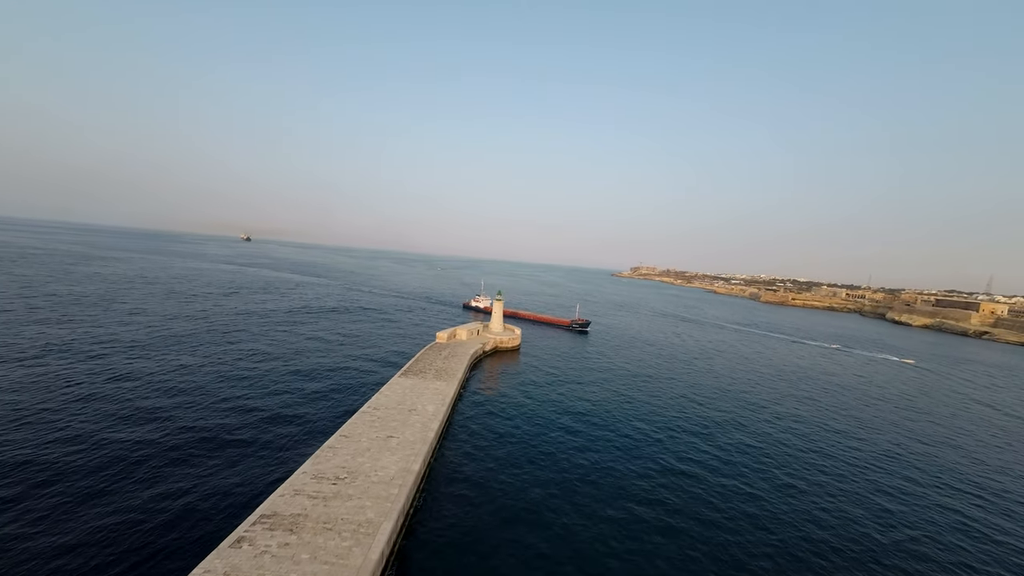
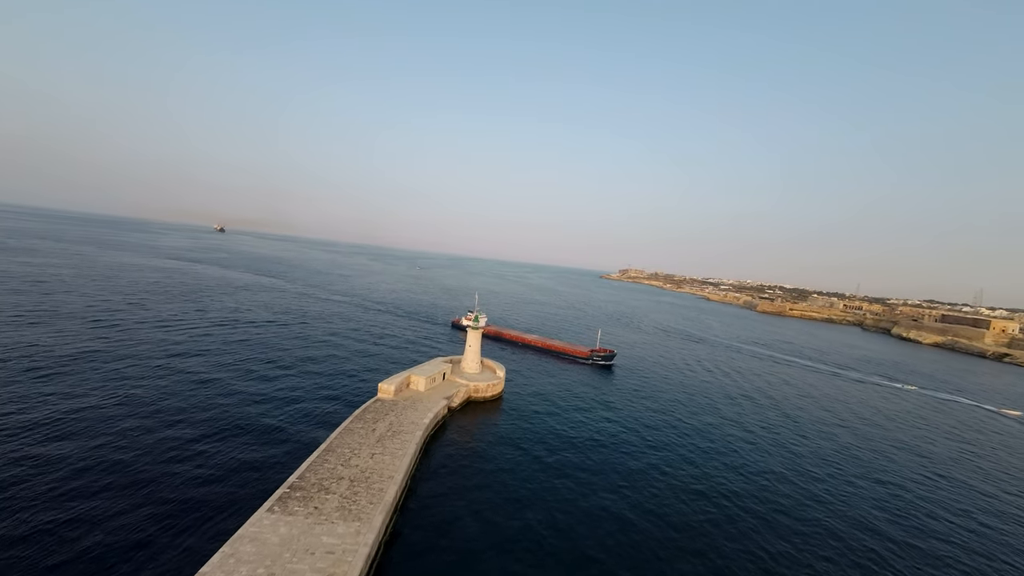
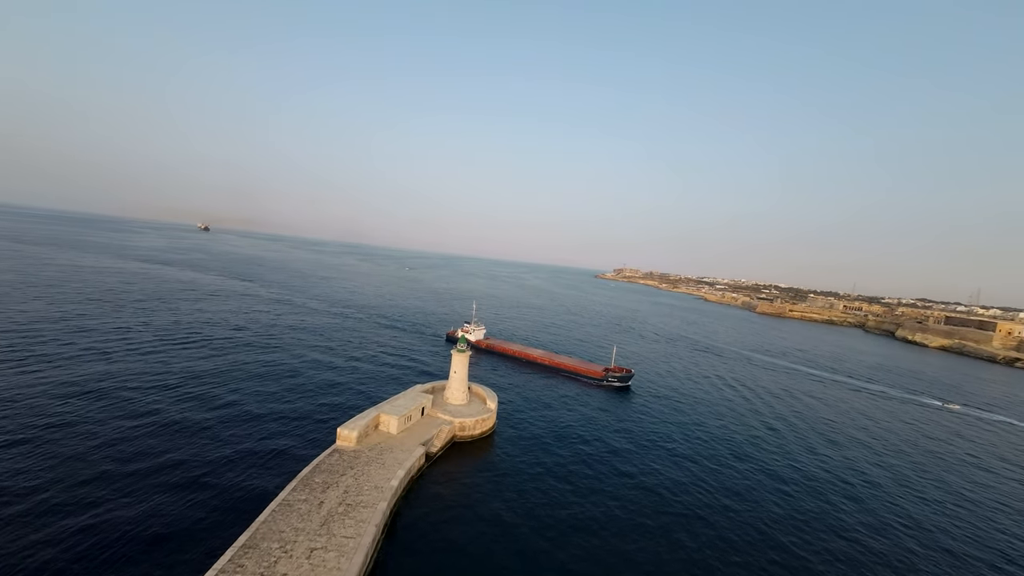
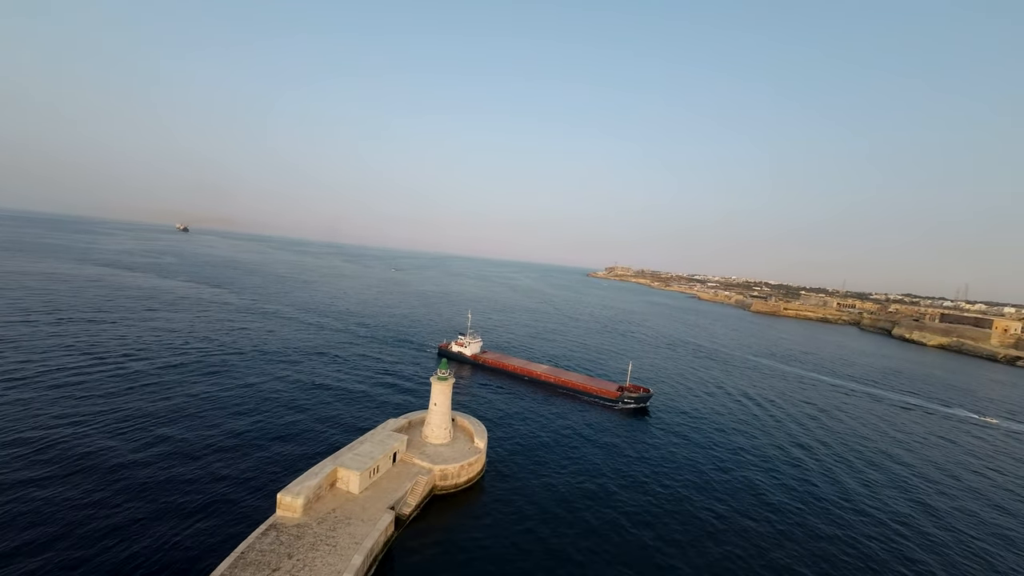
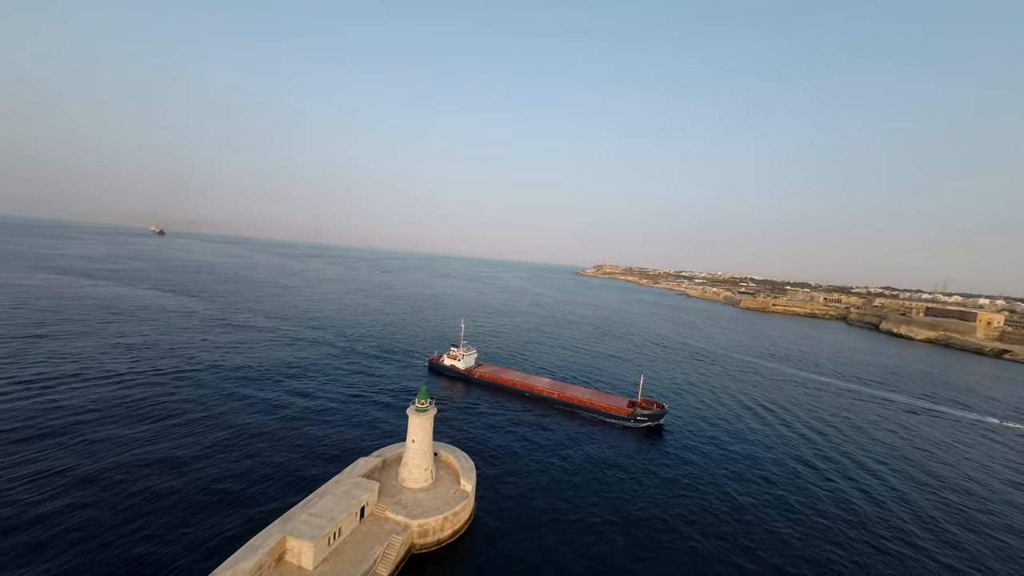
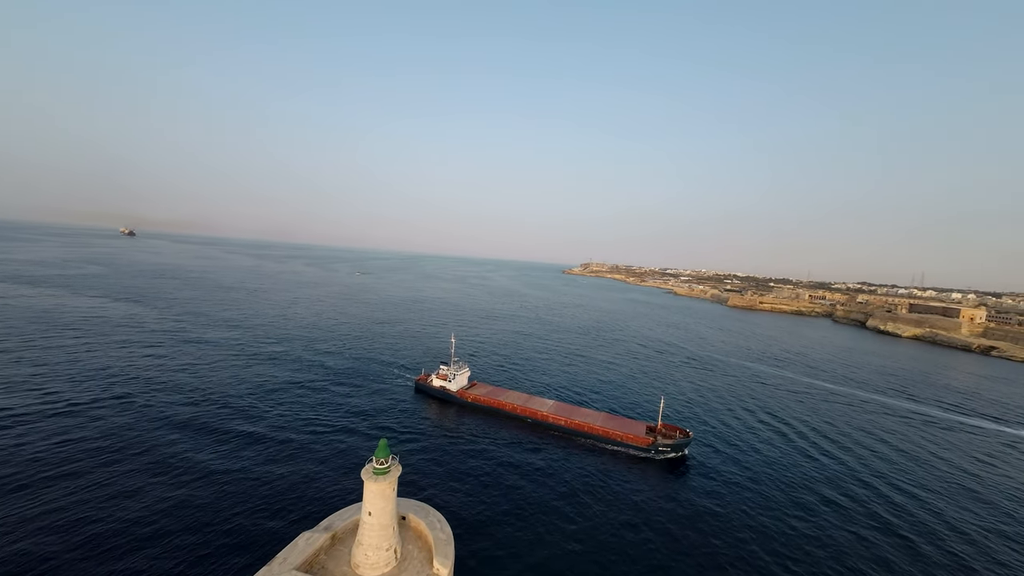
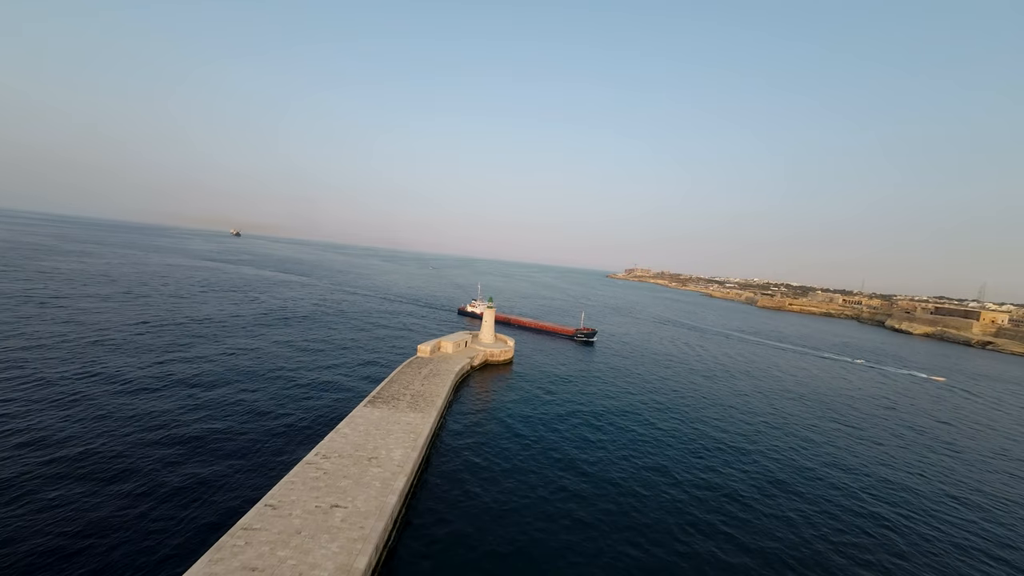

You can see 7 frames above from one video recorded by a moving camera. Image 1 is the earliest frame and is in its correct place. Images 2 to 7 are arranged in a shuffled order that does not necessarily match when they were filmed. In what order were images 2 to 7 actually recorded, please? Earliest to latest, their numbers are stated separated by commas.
7, 2, 3, 4, 5, 6
